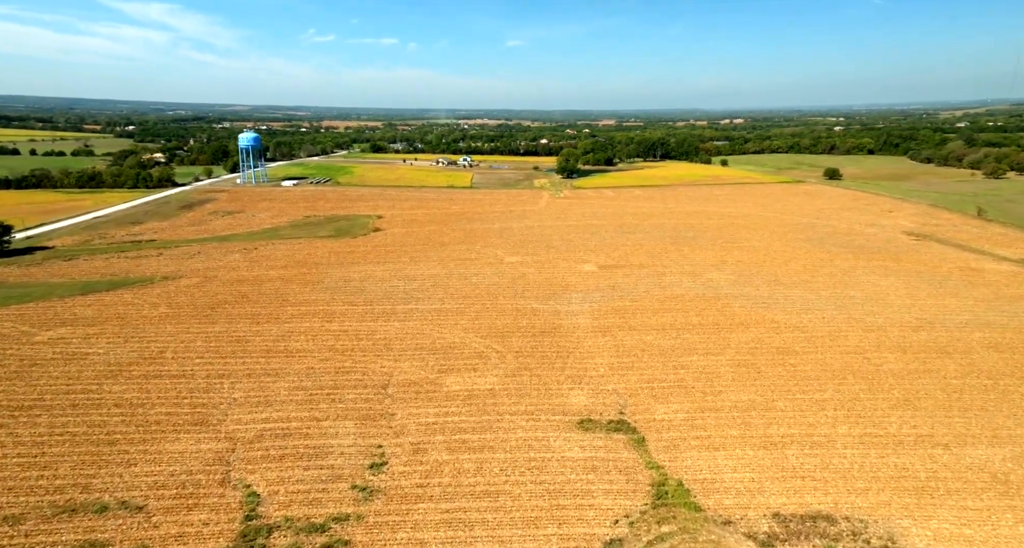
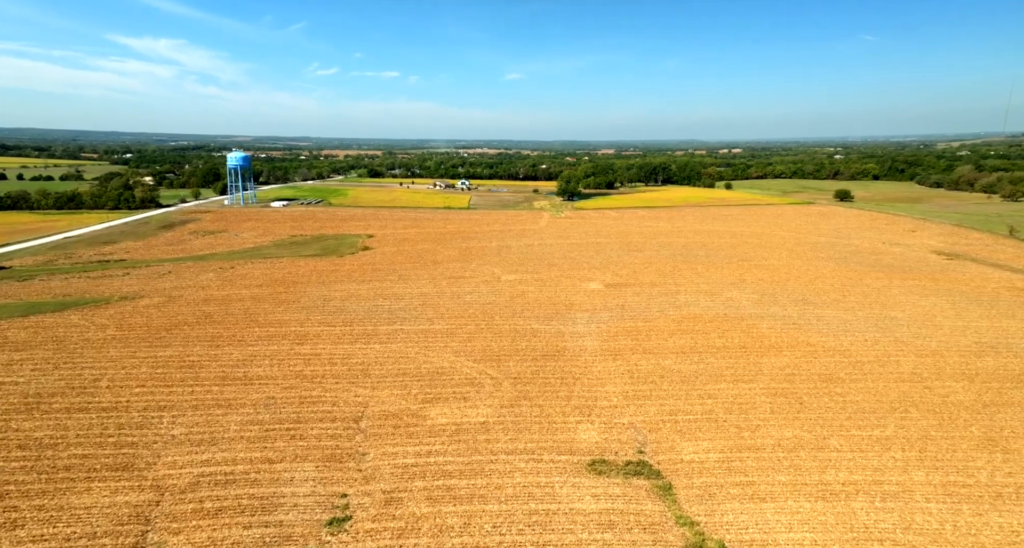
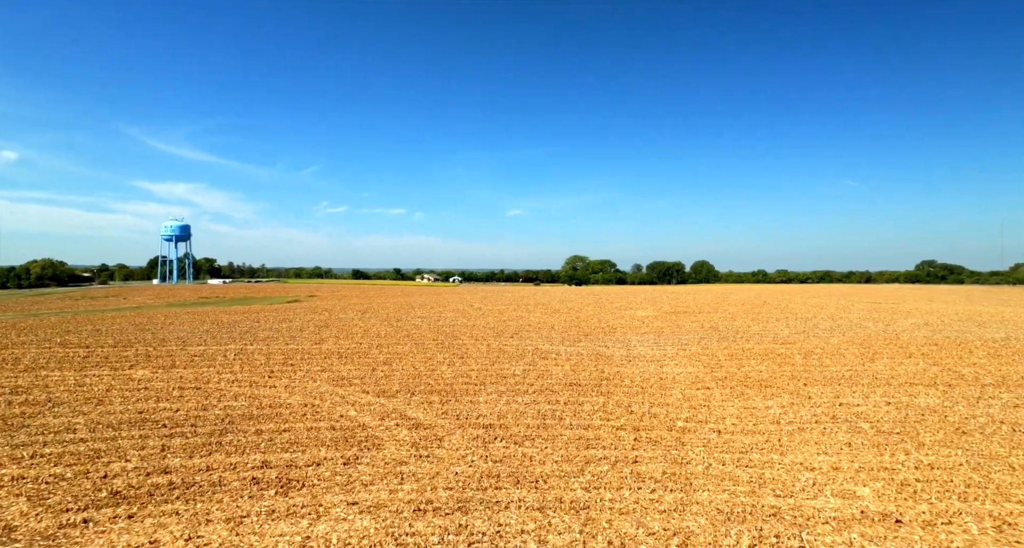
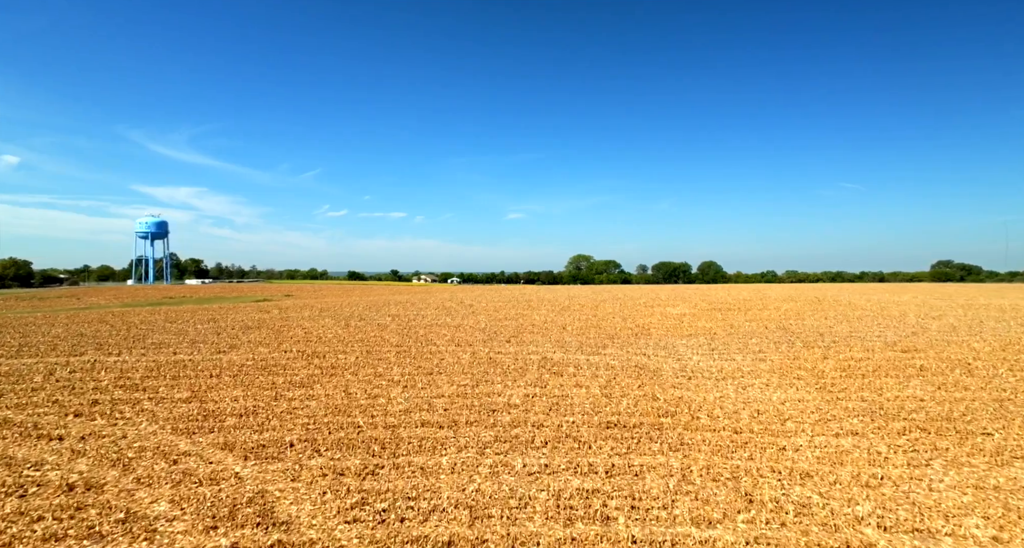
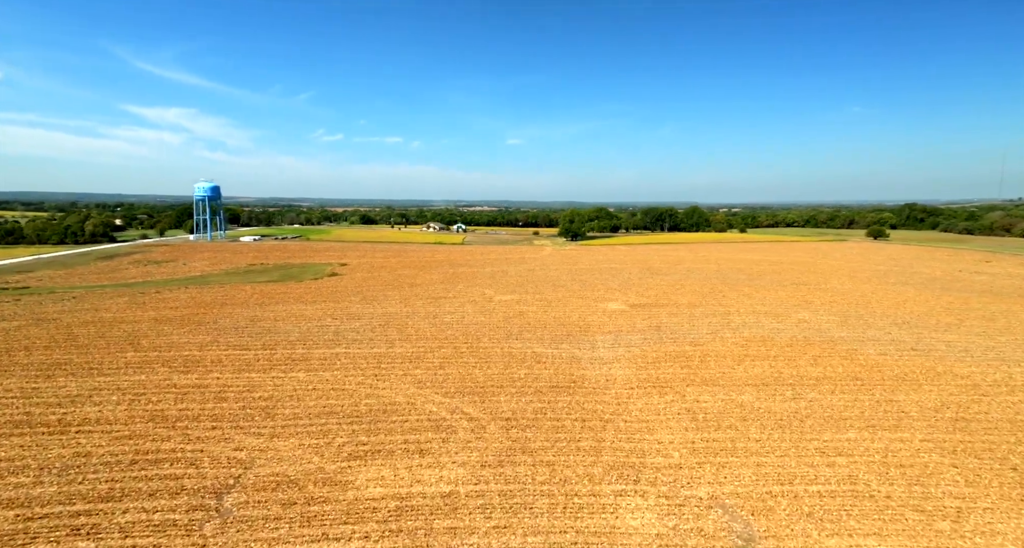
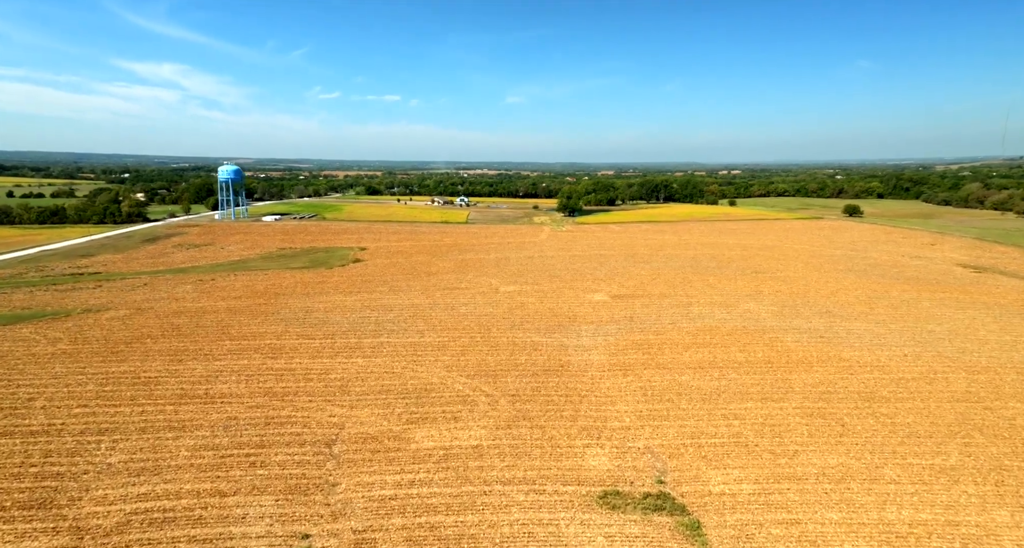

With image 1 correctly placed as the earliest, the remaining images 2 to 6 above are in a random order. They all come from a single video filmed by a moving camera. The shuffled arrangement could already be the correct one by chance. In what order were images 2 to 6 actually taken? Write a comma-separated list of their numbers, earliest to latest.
2, 6, 5, 3, 4
